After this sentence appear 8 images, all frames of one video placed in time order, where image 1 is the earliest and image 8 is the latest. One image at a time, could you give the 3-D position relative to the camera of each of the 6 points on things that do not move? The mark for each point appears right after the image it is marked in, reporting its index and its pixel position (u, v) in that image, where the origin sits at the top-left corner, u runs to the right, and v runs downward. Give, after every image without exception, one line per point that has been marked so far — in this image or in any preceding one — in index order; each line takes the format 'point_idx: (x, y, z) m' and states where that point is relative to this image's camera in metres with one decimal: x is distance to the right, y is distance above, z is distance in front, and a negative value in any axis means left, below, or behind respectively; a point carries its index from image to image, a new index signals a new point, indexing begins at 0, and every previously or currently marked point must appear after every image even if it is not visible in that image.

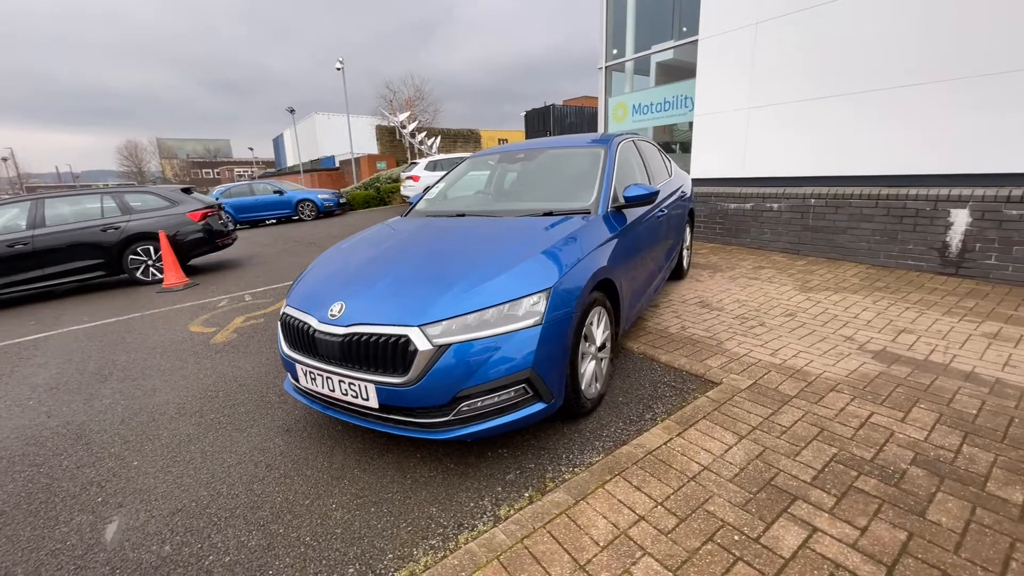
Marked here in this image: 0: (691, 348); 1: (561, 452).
0: (+1.5, -0.5, +3.6) m
1: (+0.3, -0.9, +2.5) m
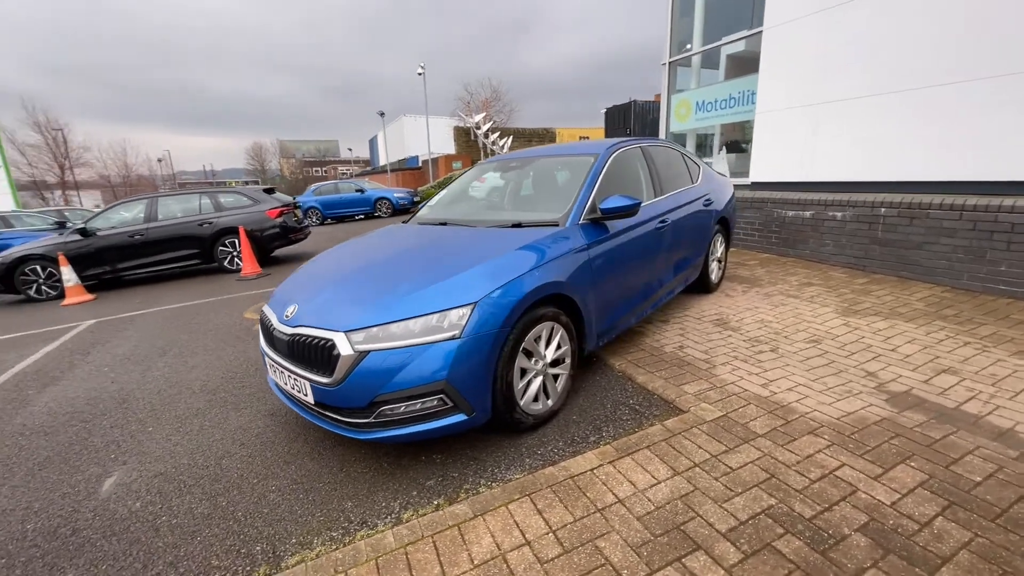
0: (+1.3, -0.6, +3.4) m
1: (-0.1, -1.0, +2.5) m
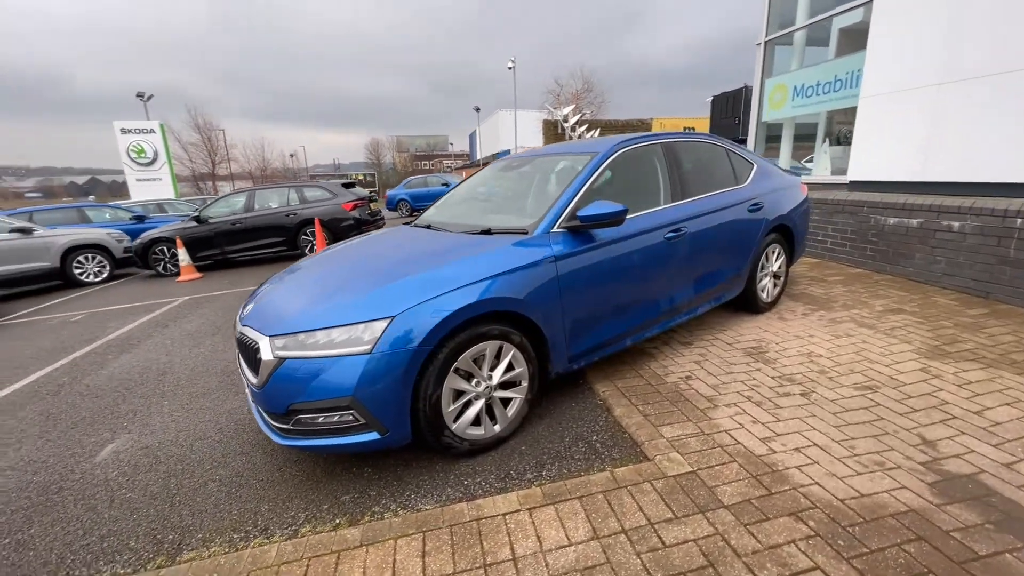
0: (+1.0, -0.8, +2.9) m
1: (-0.6, -1.1, +2.3) m
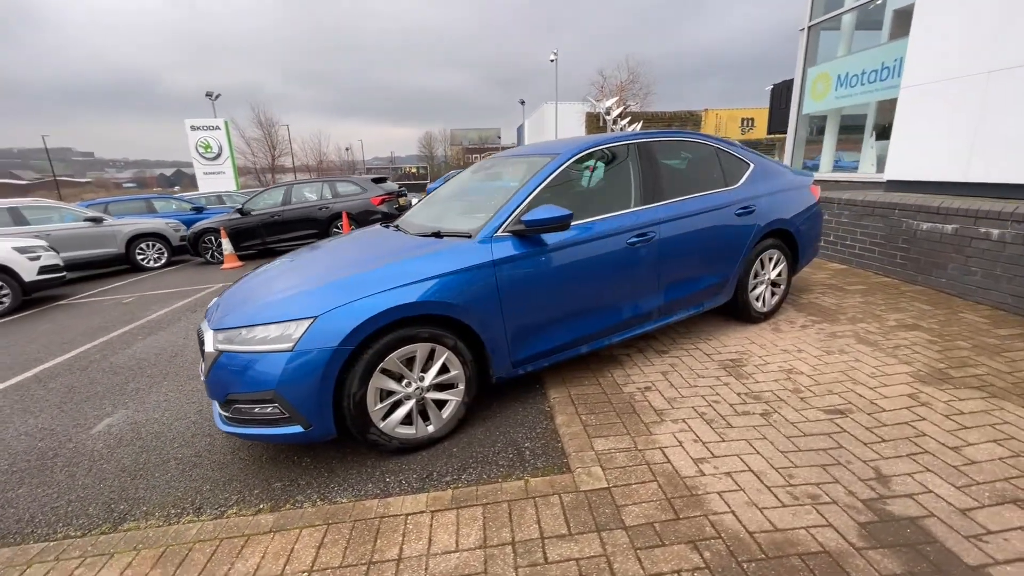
0: (+0.6, -0.8, +2.8) m
1: (-1.0, -1.1, +2.4) m
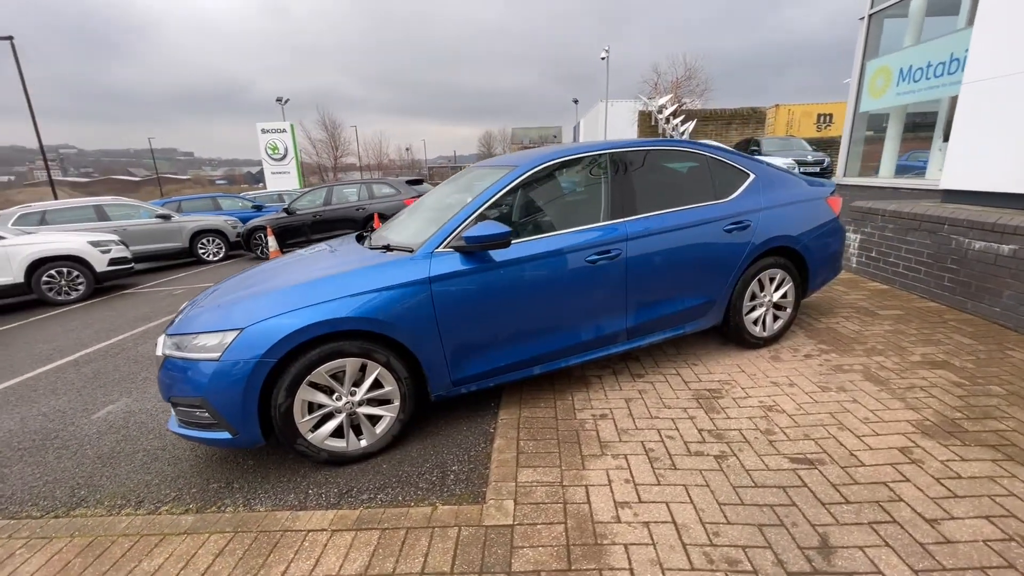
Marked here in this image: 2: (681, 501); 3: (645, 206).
0: (+0.2, -1.0, +2.7) m
1: (-1.5, -1.2, +2.5) m
2: (+0.9, -1.1, +2.2) m
3: (+1.0, +0.6, +3.3) m
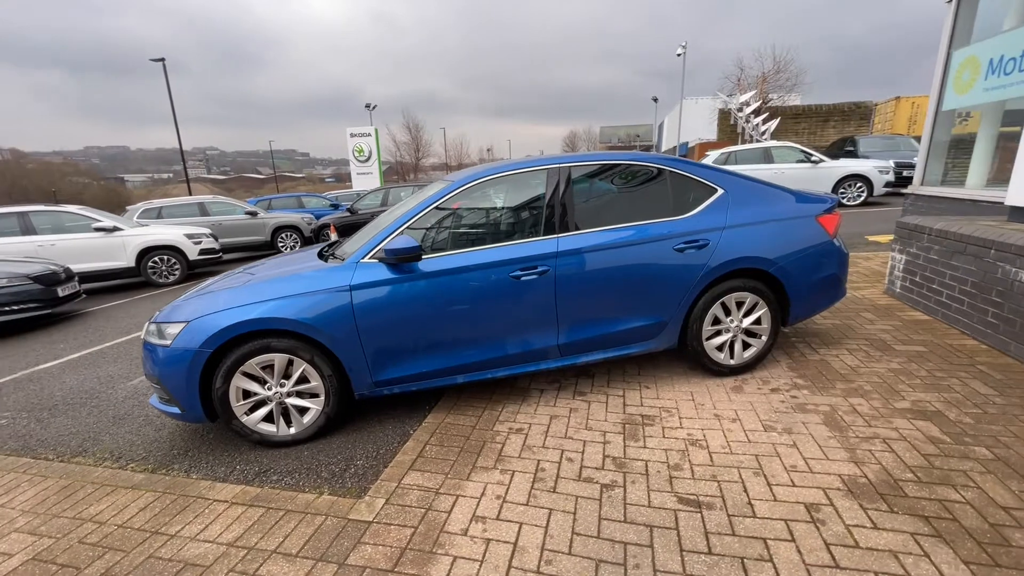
0: (-0.4, -1.0, +2.8) m
1: (-2.1, -1.1, +2.9) m
2: (+0.1, -1.2, +2.2) m
3: (+0.6, +0.5, +3.2) m
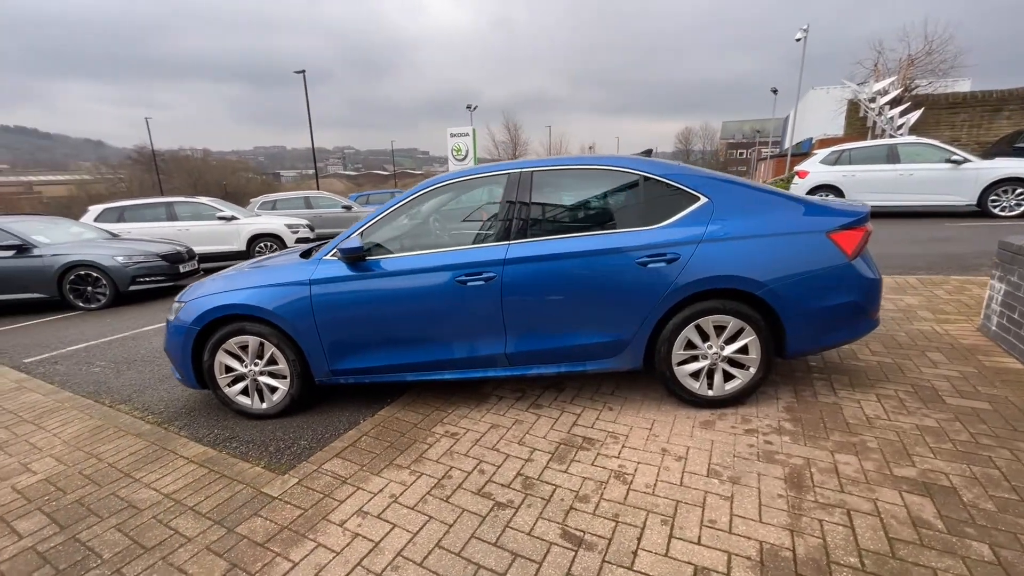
0: (-0.9, -1.0, +2.9) m
1: (-2.5, -1.0, +3.4) m
2: (-0.5, -1.2, +2.2) m
3: (+0.2, +0.4, +3.1) m
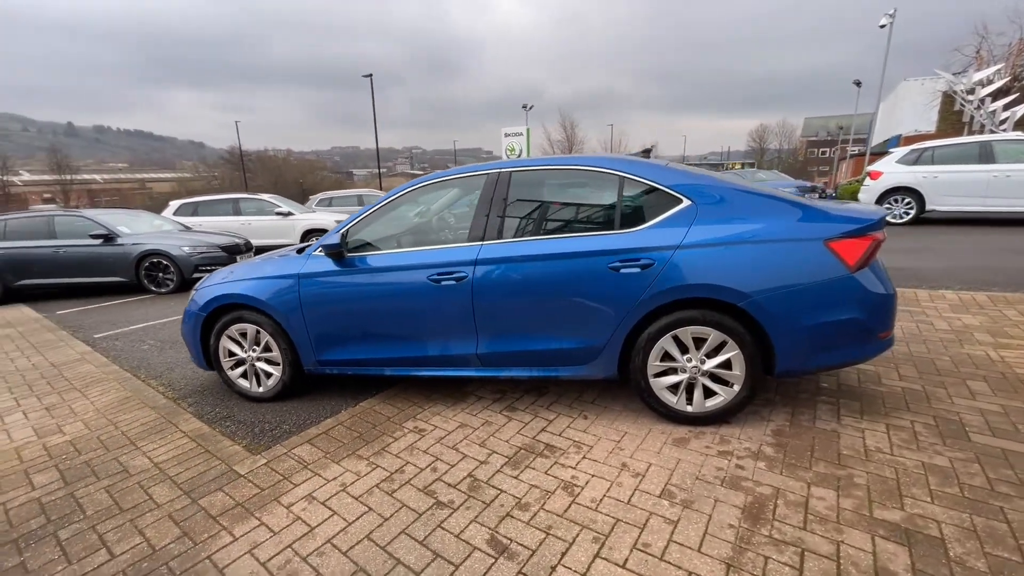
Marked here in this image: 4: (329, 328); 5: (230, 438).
0: (-1.1, -1.0, +3.0) m
1: (-2.6, -0.9, +3.8) m
2: (-0.9, -1.2, +2.3) m
3: (+0.1, +0.4, +3.0) m
4: (-1.4, -0.3, +3.3) m
5: (-2.0, -1.1, +3.1) m
